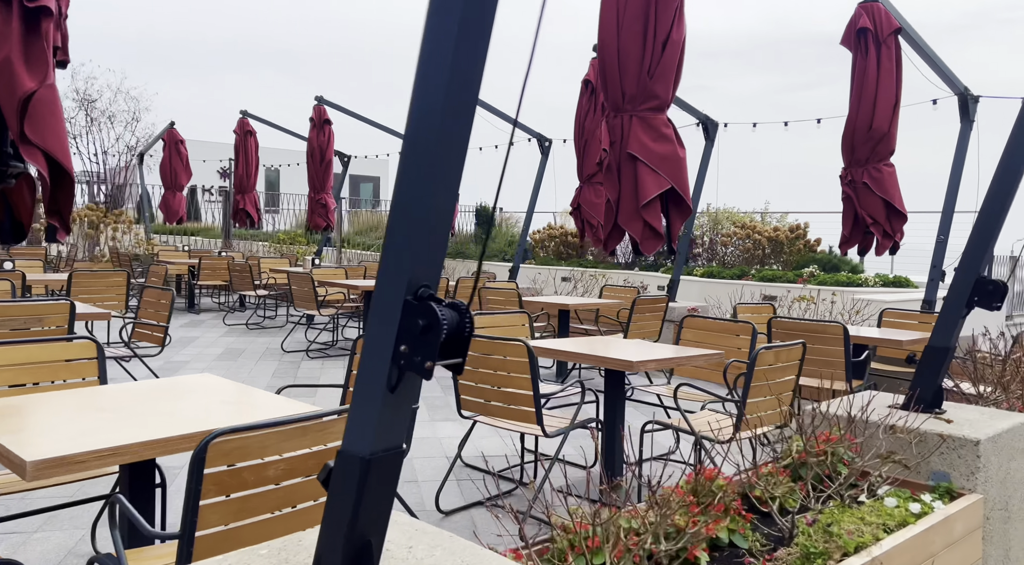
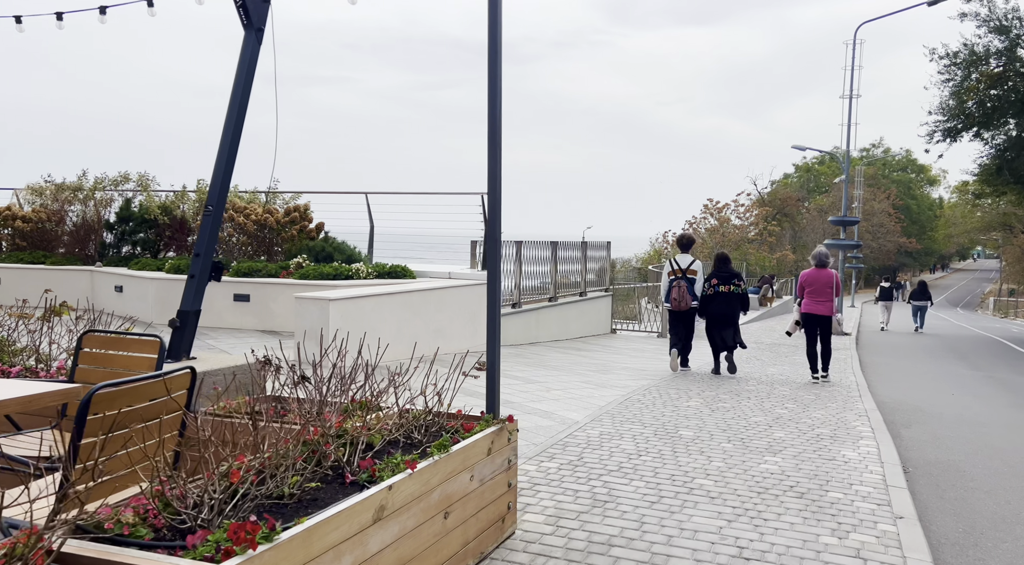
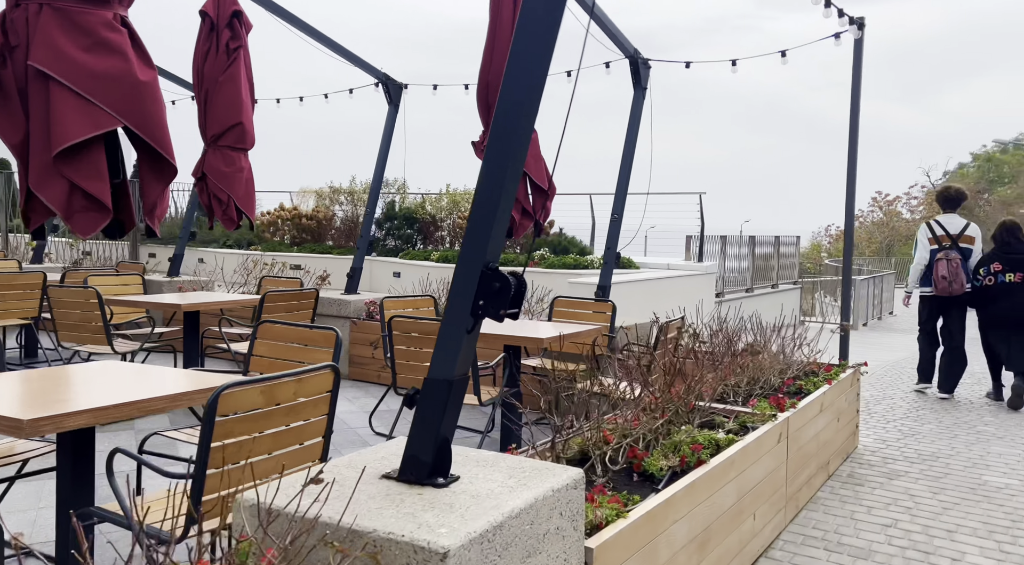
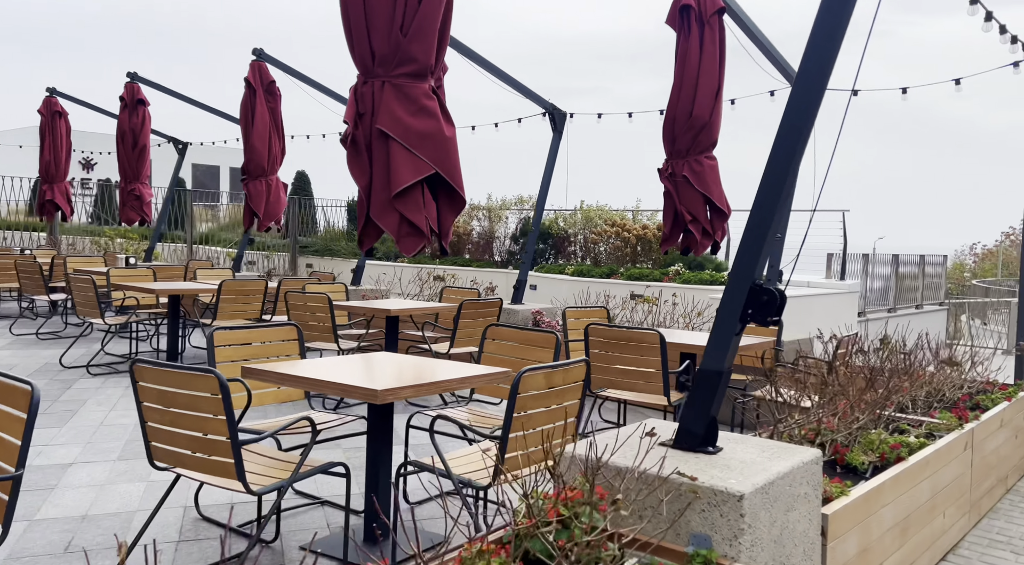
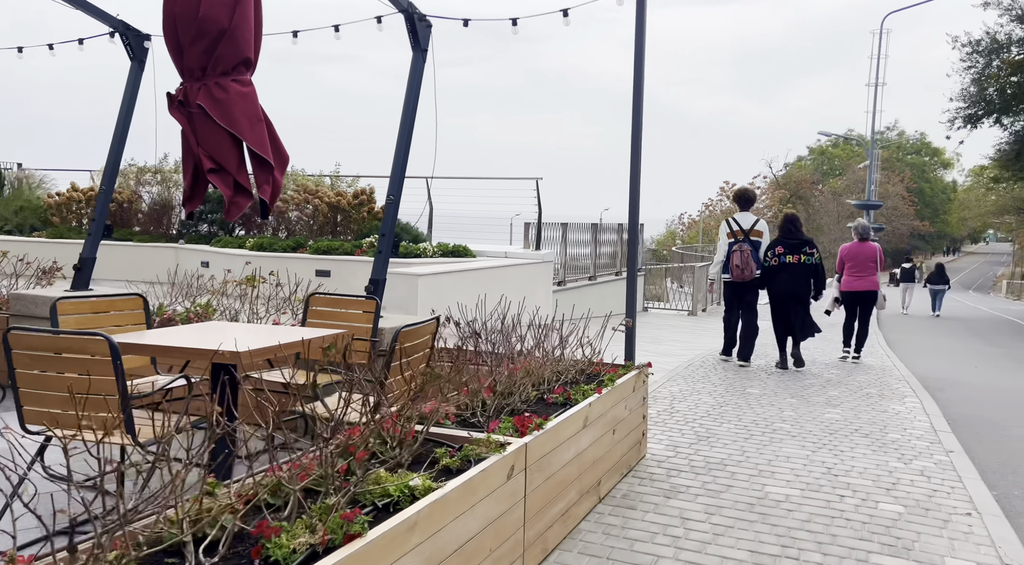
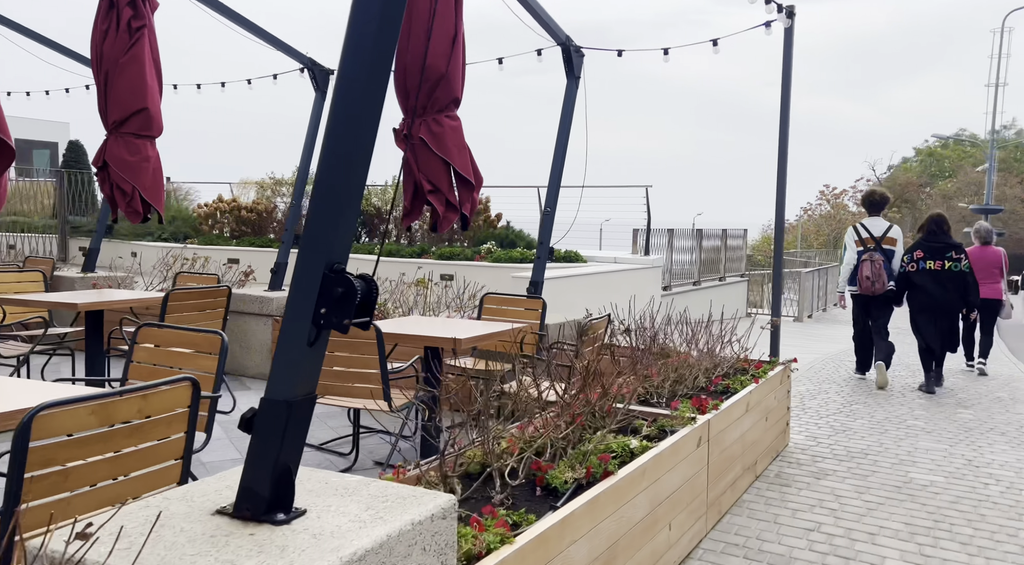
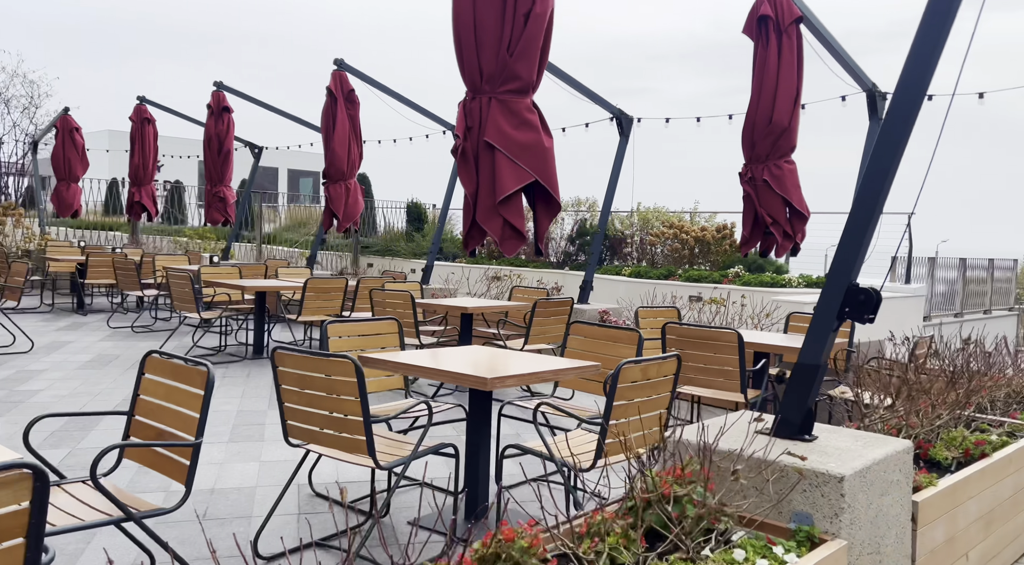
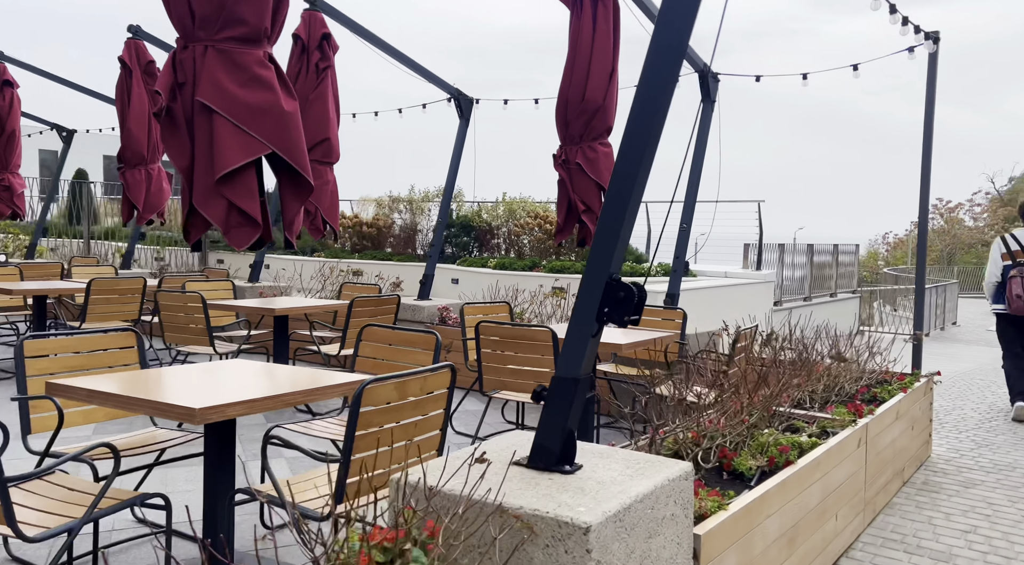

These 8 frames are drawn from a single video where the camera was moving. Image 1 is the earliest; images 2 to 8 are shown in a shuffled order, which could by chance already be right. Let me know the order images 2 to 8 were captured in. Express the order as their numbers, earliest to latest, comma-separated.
7, 4, 8, 3, 6, 5, 2
